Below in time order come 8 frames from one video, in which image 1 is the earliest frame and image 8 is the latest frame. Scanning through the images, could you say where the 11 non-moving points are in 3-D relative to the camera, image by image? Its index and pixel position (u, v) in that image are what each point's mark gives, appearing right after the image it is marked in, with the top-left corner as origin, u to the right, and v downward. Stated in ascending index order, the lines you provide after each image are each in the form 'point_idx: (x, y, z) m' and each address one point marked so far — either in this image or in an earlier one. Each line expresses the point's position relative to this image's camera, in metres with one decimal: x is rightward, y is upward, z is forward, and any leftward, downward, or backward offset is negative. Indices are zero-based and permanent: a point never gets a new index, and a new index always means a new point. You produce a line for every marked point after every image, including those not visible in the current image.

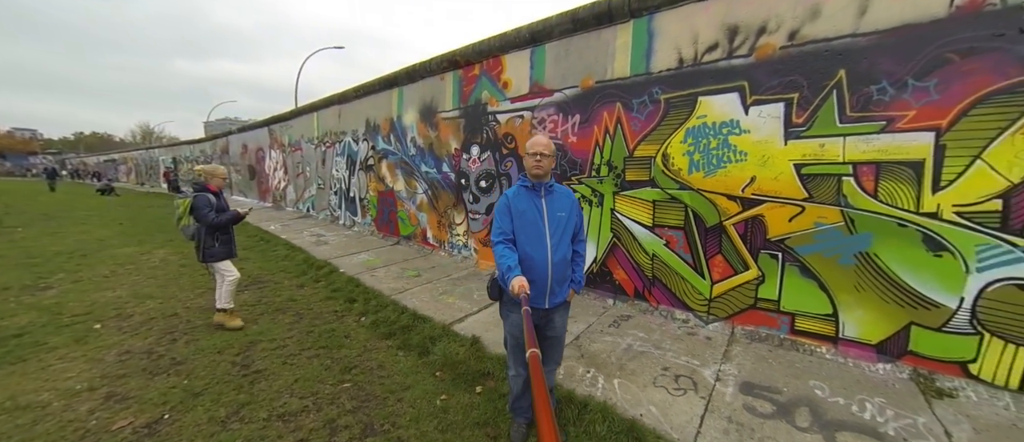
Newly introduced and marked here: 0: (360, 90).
0: (-3.7, +3.2, +7.7) m
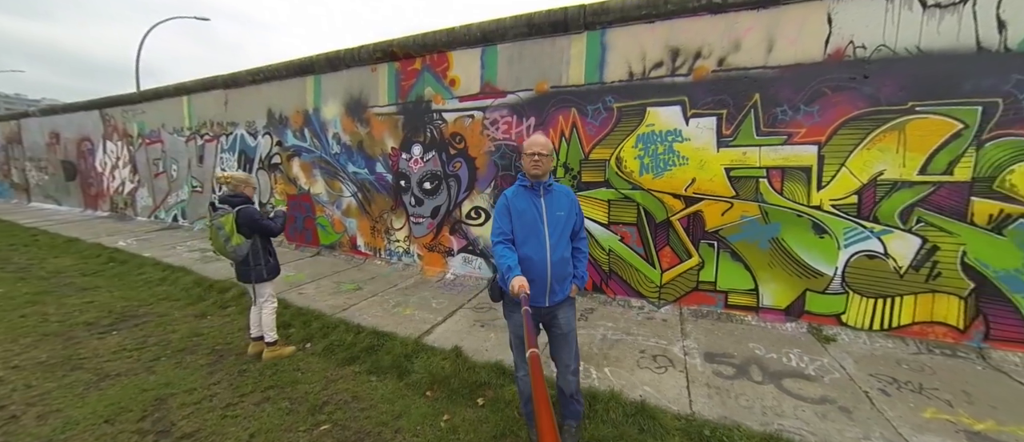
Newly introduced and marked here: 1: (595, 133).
0: (-5.1, +3.0, +6.4) m
1: (+1.0, +1.1, +4.1) m
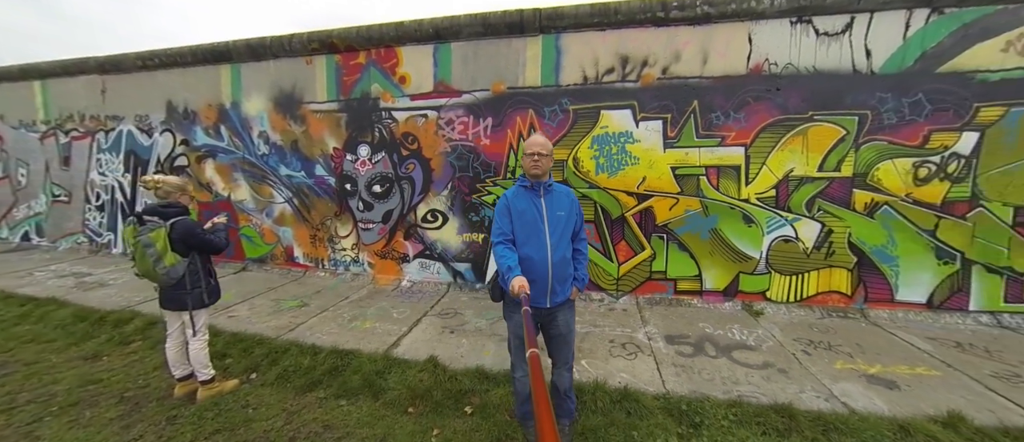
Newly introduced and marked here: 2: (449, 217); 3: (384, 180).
0: (-6.1, +2.8, +5.3) m
1: (+0.5, +1.1, +4.2) m
2: (-0.9, +0.1, +4.5) m
3: (-1.9, +0.6, +4.6) m
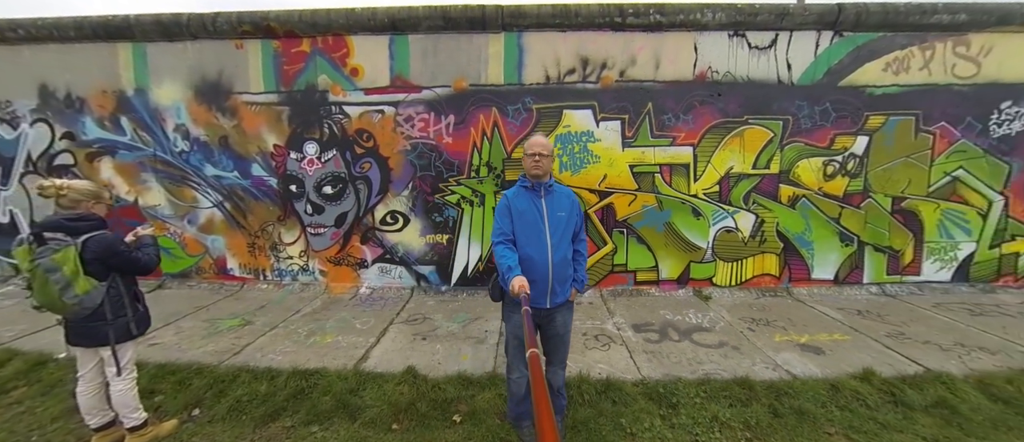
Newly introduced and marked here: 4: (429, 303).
0: (-6.7, +2.6, +4.2) m
1: (0.0, +1.2, +4.2) m
2: (-1.4, 0.0, +4.3) m
3: (-2.4, +0.5, +4.2) m
4: (-1.1, -1.1, +4.1) m
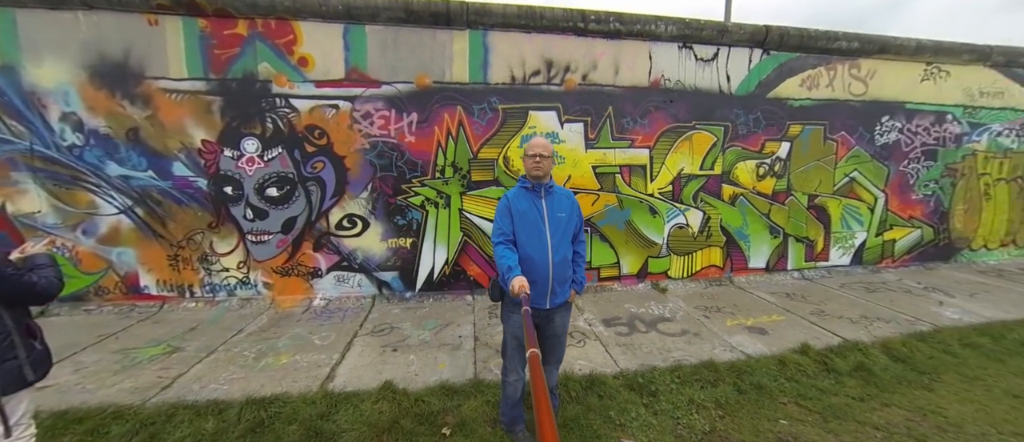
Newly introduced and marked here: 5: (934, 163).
0: (-7.0, +2.4, +3.1) m
1: (-0.4, +1.1, +4.1) m
2: (-1.8, 0.0, +4.0) m
3: (-2.8, +0.5, +3.8) m
4: (-1.4, -1.1, +3.8) m
5: (+6.3, +0.9, +4.7) m
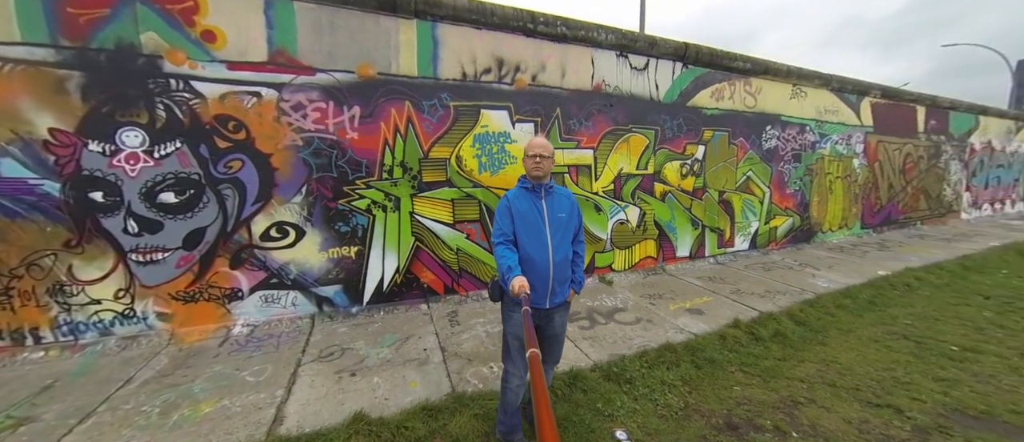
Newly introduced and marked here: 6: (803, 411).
0: (-7.2, +2.1, +1.3) m
1: (-1.0, +1.1, +3.9) m
2: (-2.3, -0.1, +3.5) m
3: (-3.2, +0.3, +3.0) m
4: (-1.8, -1.2, +3.4) m
5: (+5.4, +1.1, +6.0) m
6: (+2.0, -1.3, +2.1) m
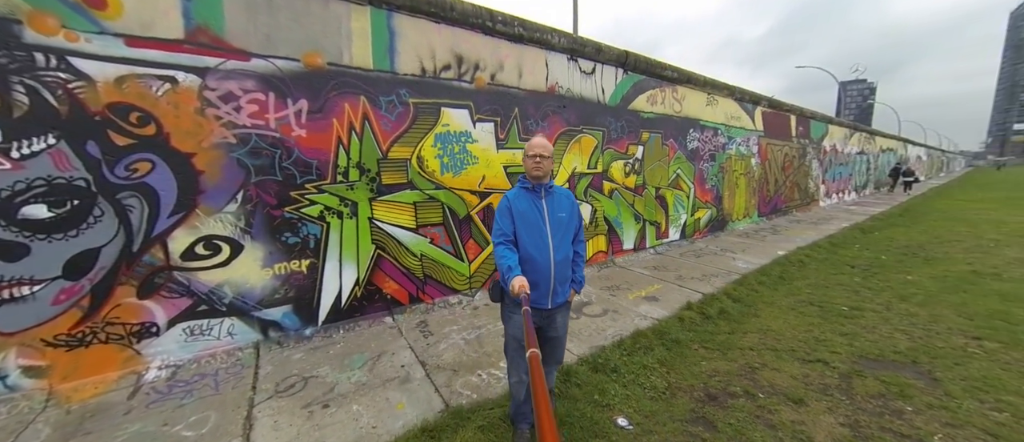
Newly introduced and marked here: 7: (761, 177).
0: (-7.0, +1.8, -0.2) m
1: (-1.4, +1.0, +3.6) m
2: (-2.5, -0.2, +2.9) m
3: (-3.3, +0.2, +2.3) m
4: (-2.0, -1.3, +2.9) m
5: (+4.4, +1.3, +7.0) m
6: (+2.0, -1.2, +2.5) m
7: (+6.4, +1.1, +8.1) m
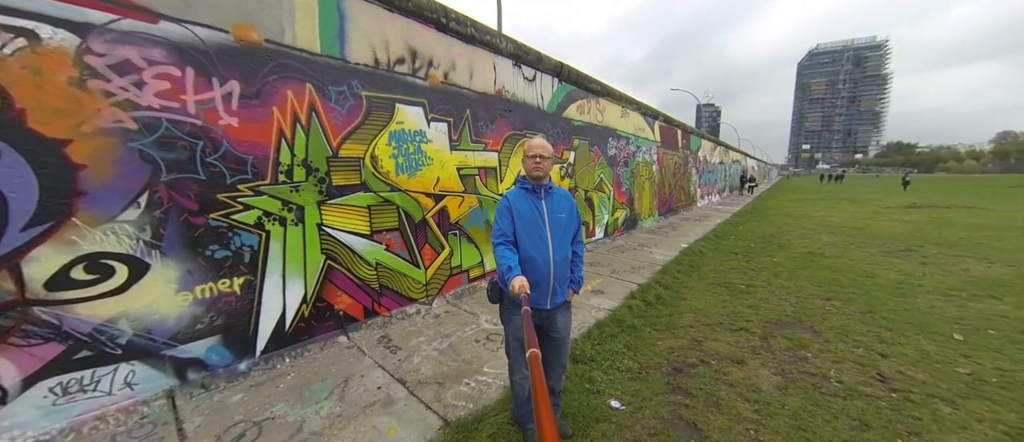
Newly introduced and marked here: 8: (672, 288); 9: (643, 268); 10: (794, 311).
0: (-6.1, +1.7, -2.0) m
1: (-1.7, +1.0, +3.2) m
2: (-2.6, -0.3, +2.2) m
3: (-3.2, +0.1, +1.4) m
4: (-2.1, -1.3, +2.4) m
5: (+3.0, +1.3, +8.0) m
6: (+1.9, -1.2, +3.0) m
7: (+4.5, +1.2, +9.6) m
8: (+2.3, -0.9, +4.5) m
9: (+2.2, -0.8, +5.4) m
10: (+3.0, -1.0, +3.4) m
